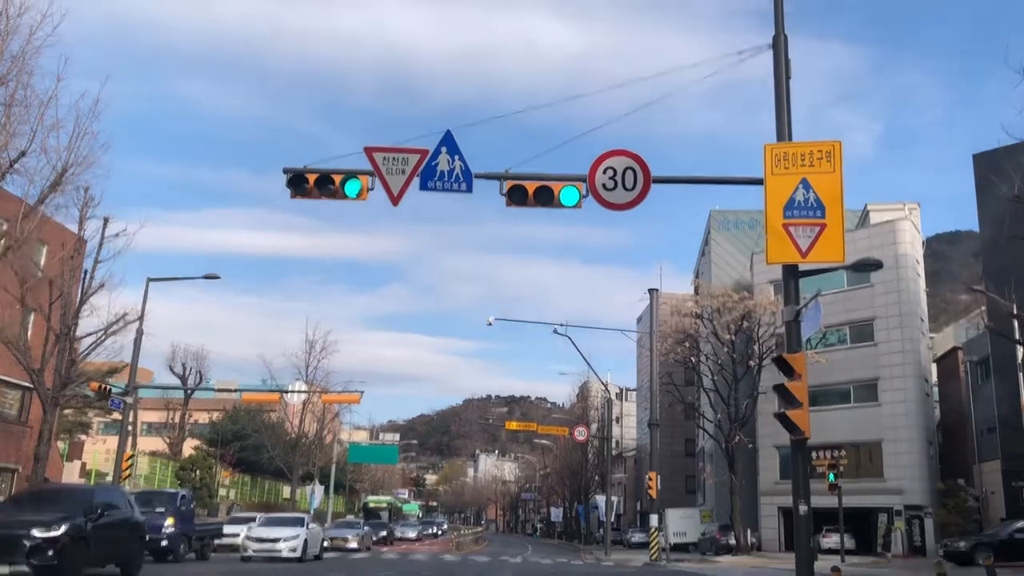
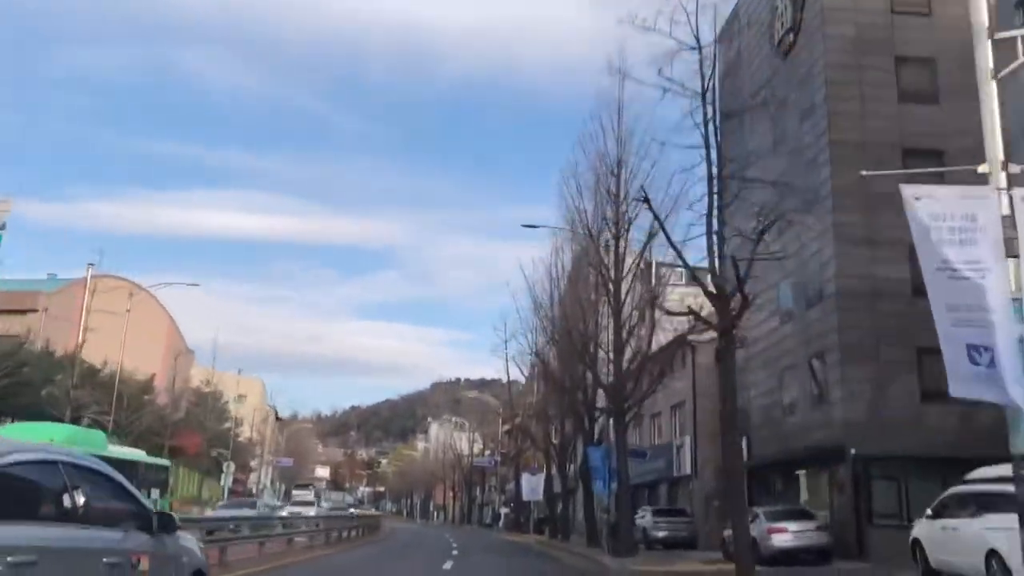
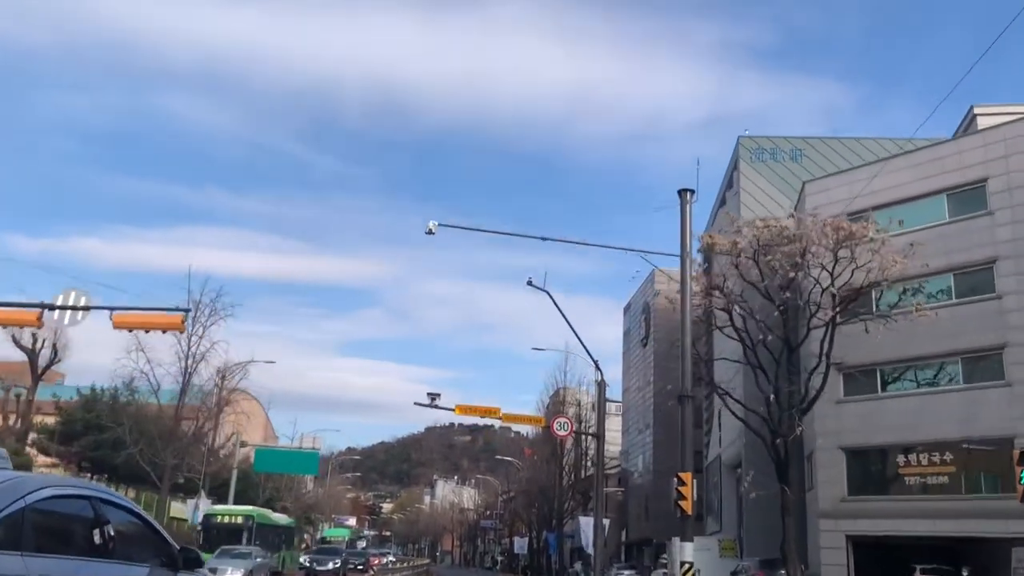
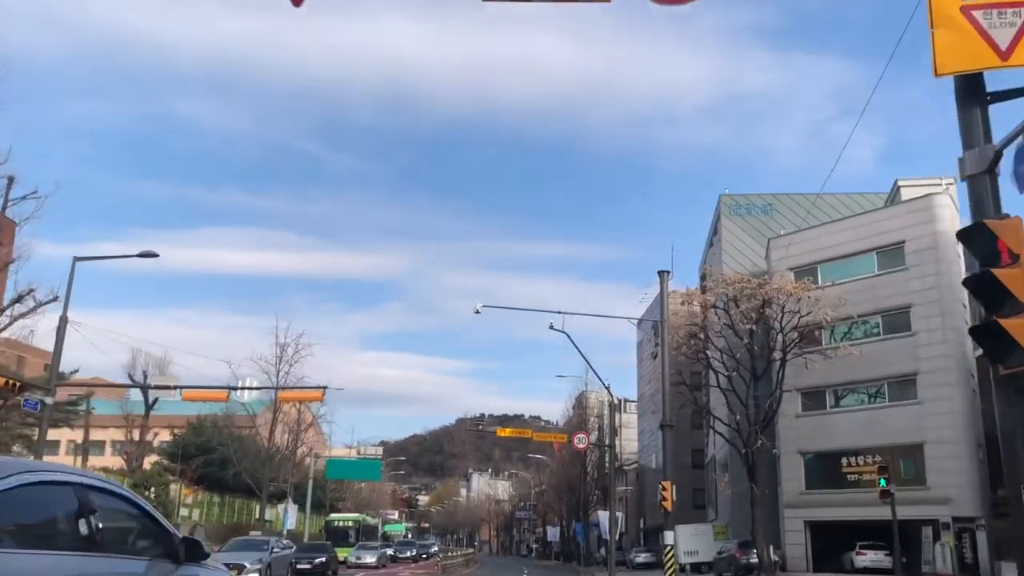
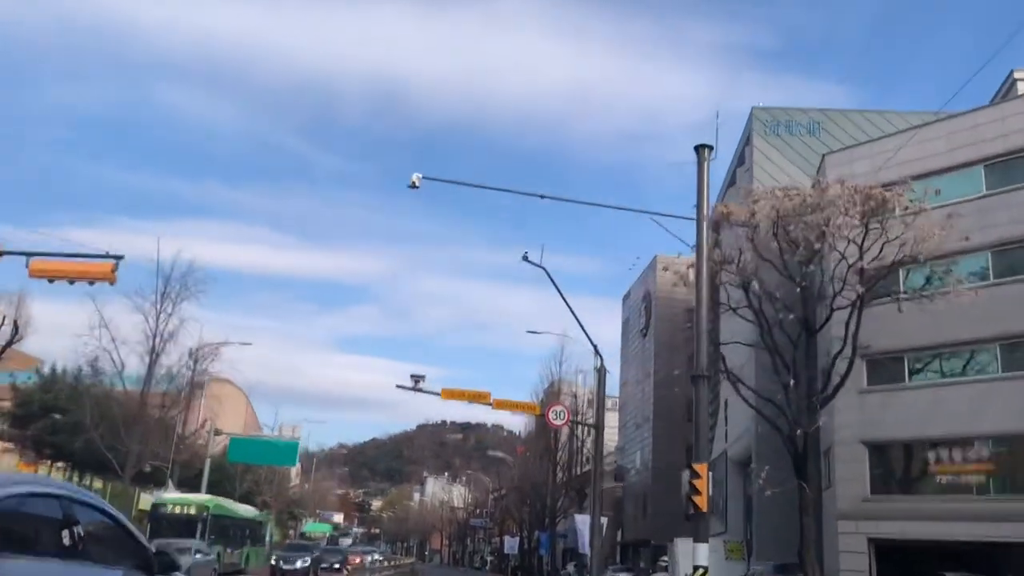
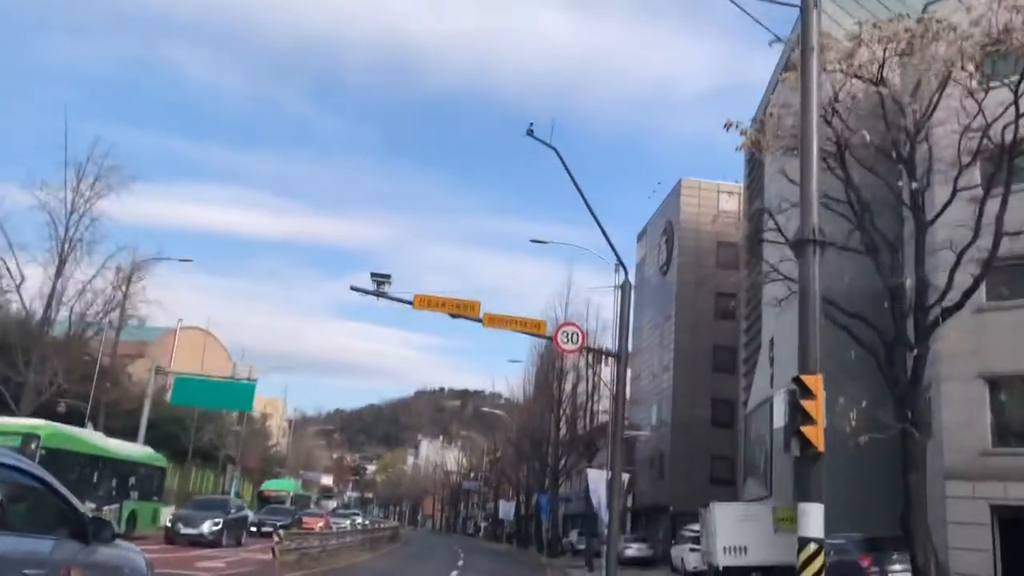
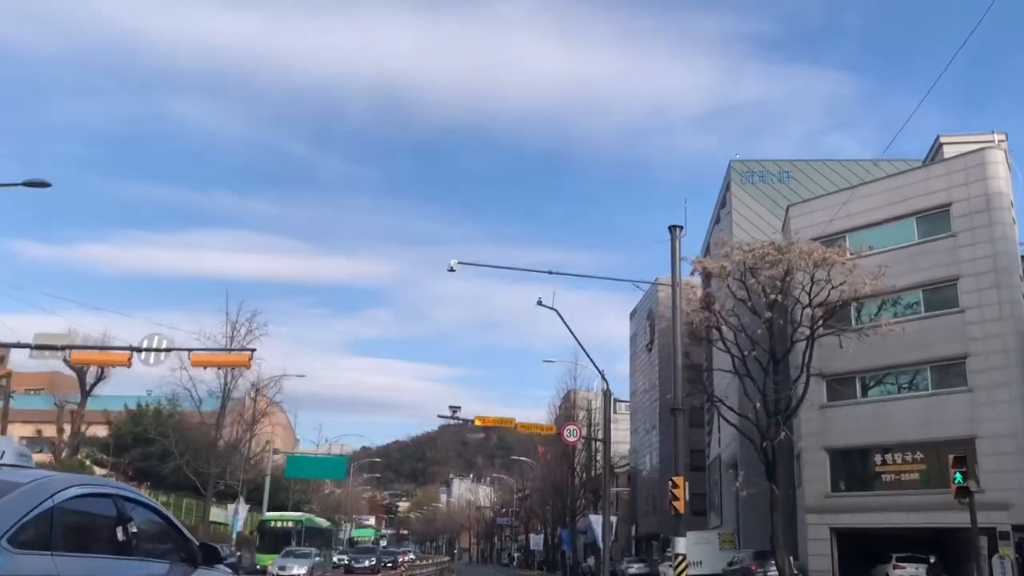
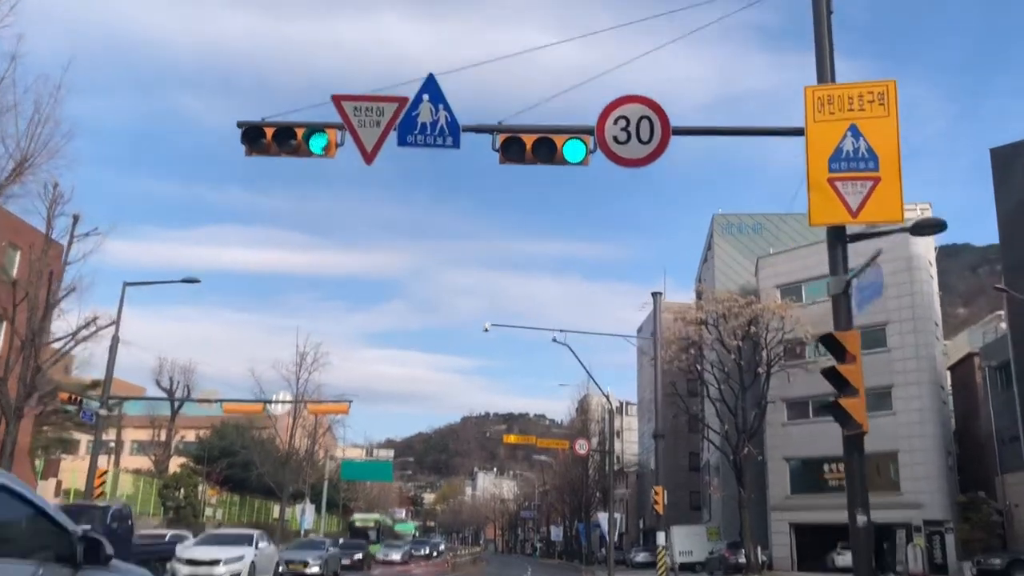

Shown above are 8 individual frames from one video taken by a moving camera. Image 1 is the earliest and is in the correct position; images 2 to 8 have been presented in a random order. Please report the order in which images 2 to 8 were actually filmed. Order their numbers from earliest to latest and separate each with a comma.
8, 4, 7, 3, 5, 6, 2
